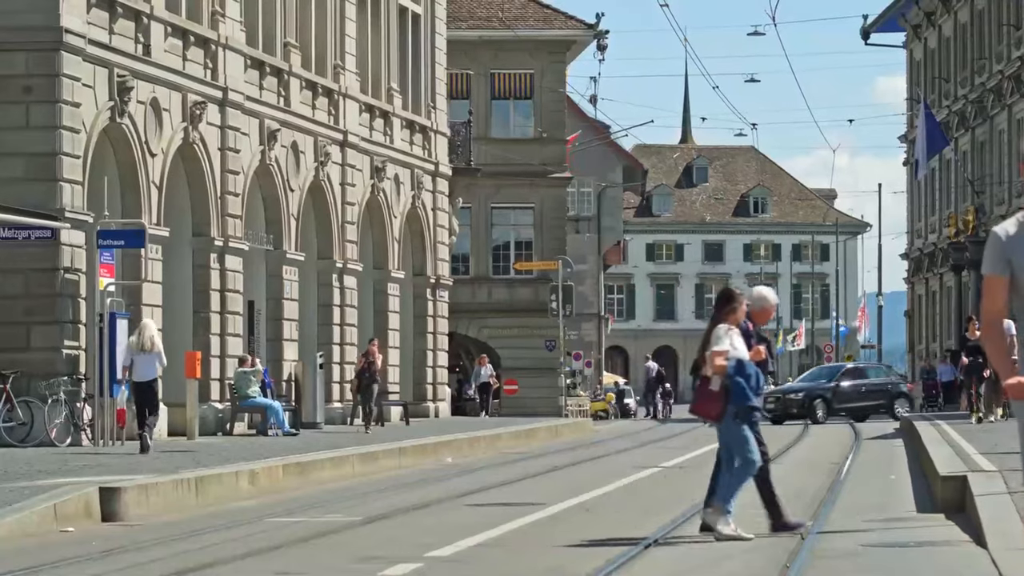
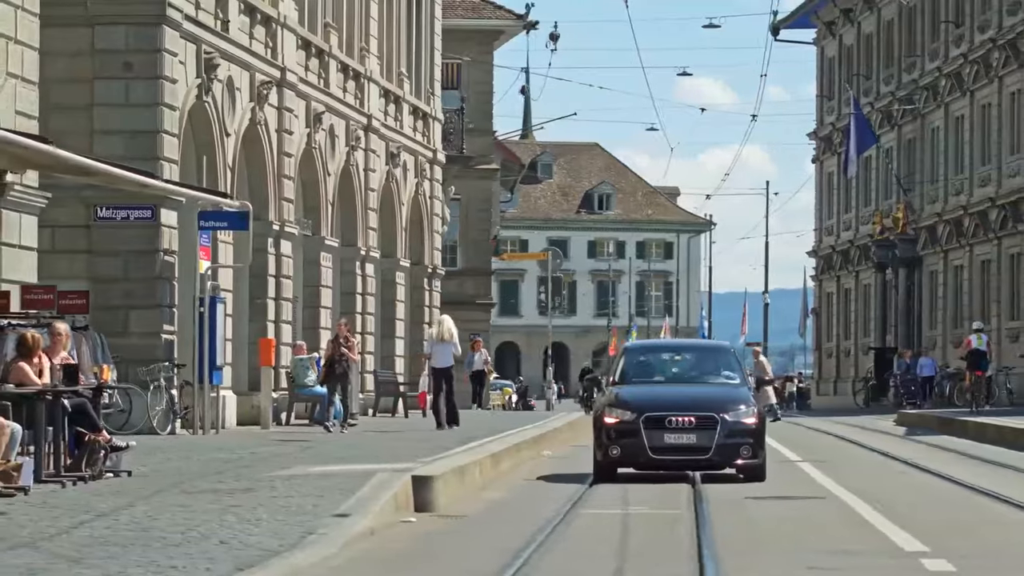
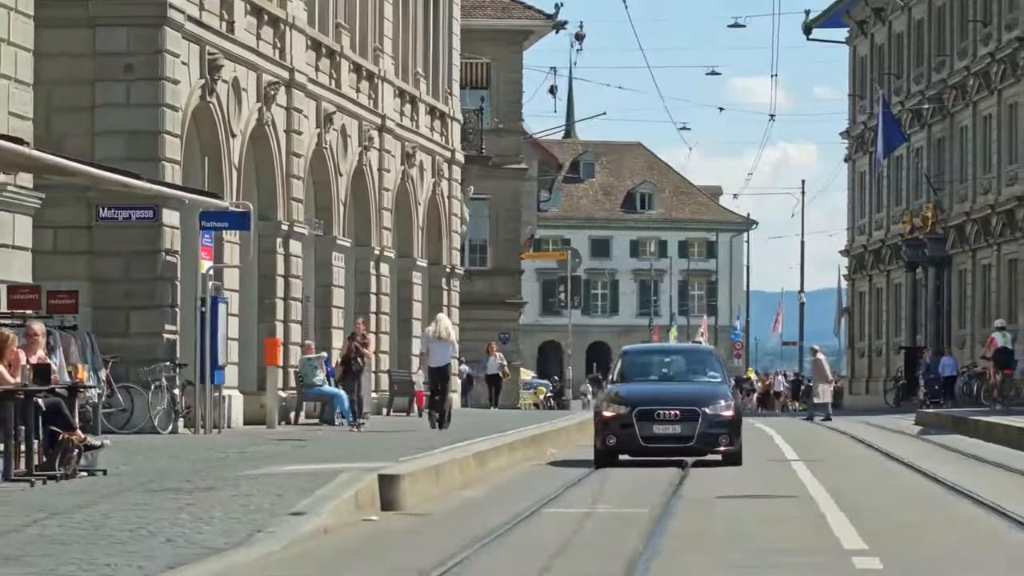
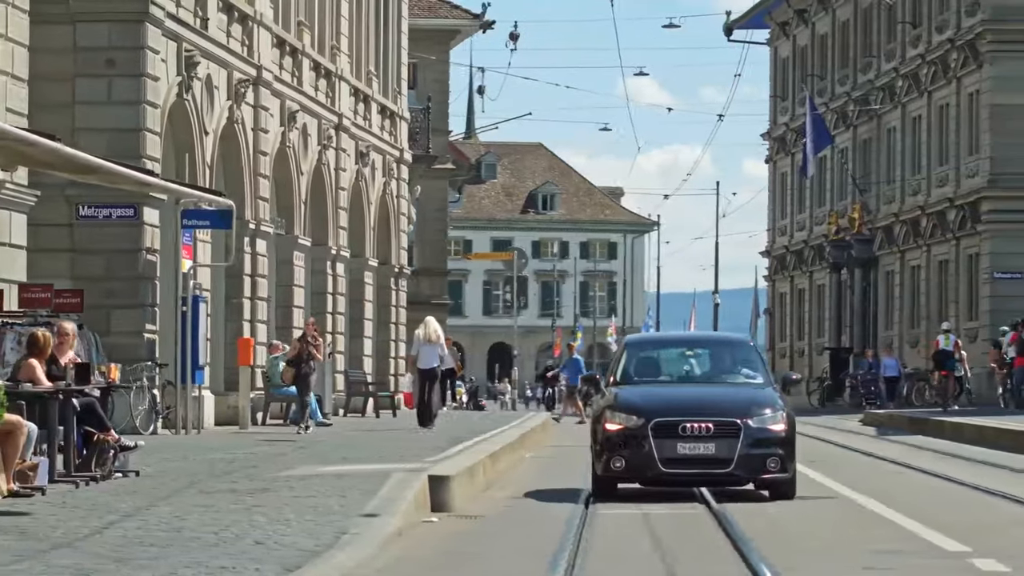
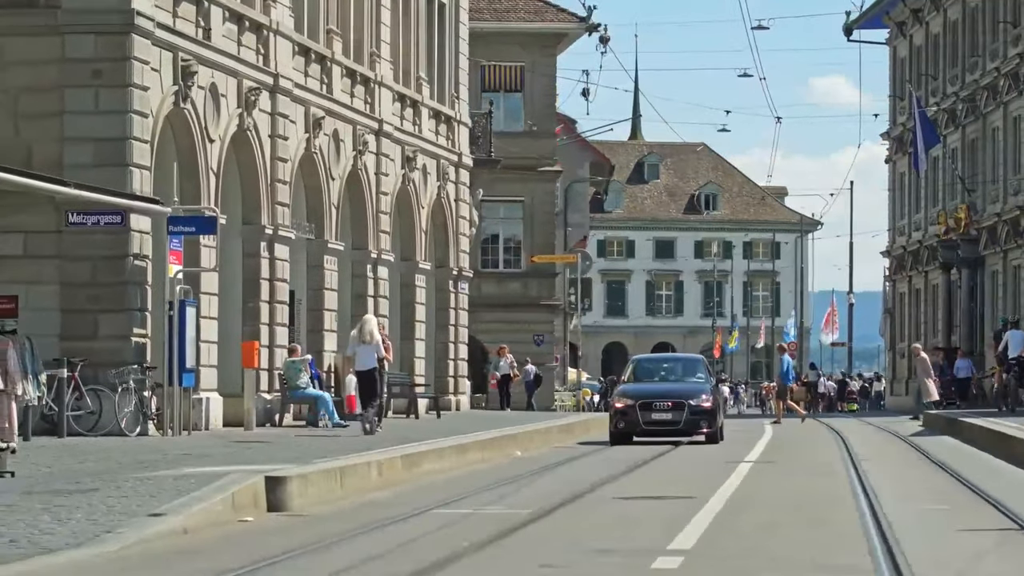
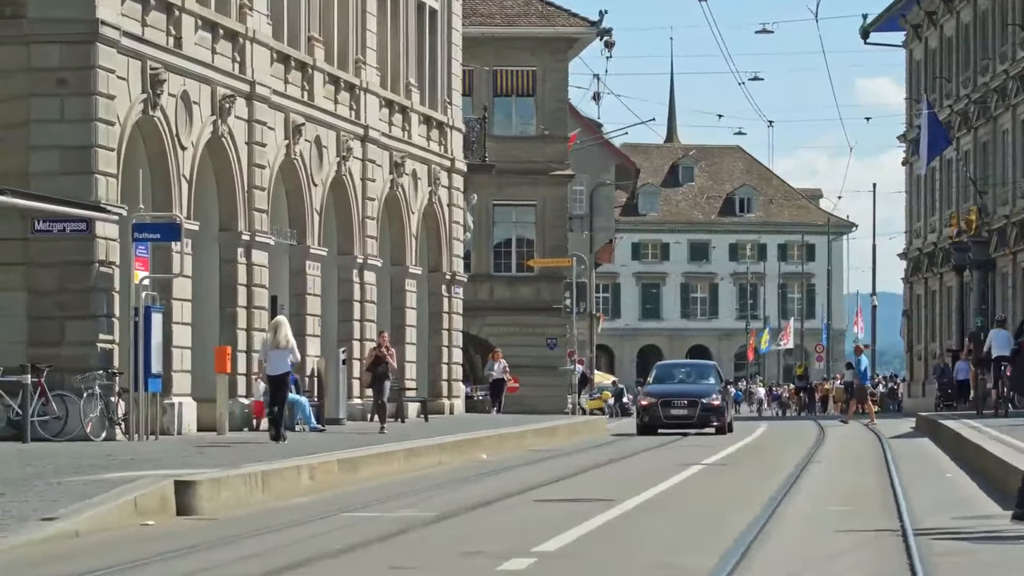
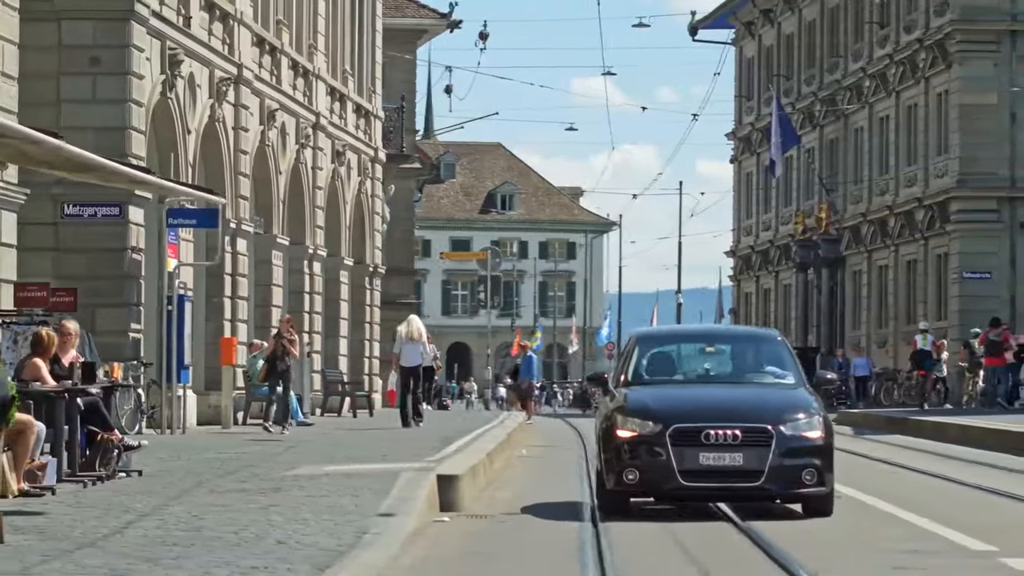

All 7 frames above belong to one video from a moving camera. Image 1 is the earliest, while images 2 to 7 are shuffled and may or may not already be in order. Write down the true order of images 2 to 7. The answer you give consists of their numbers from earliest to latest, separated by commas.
6, 5, 3, 2, 4, 7
